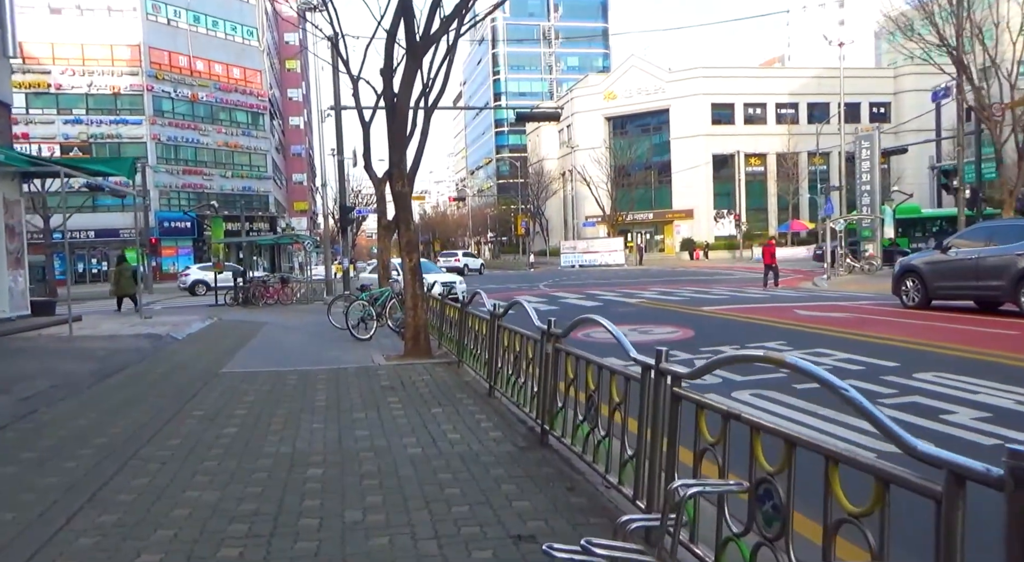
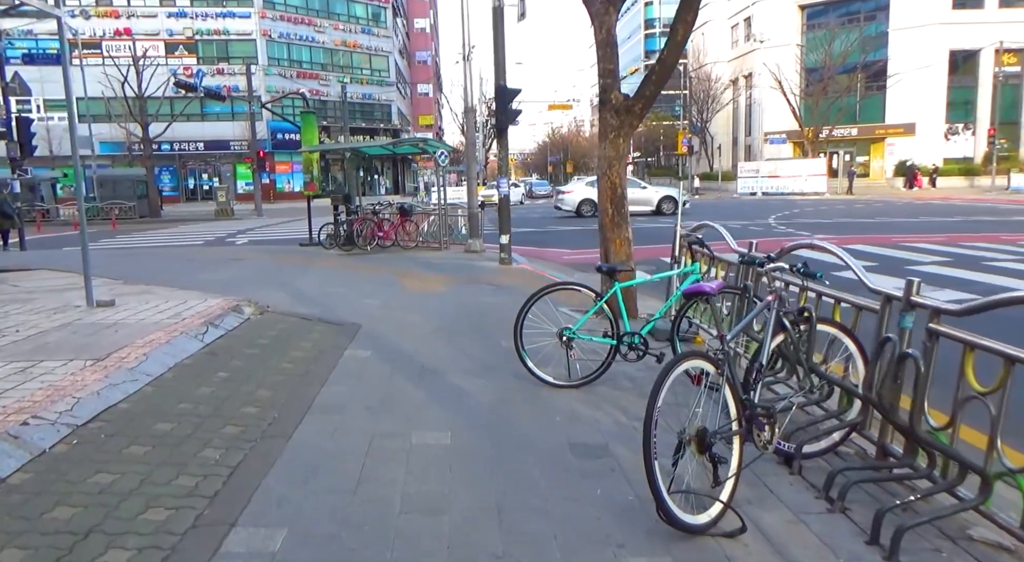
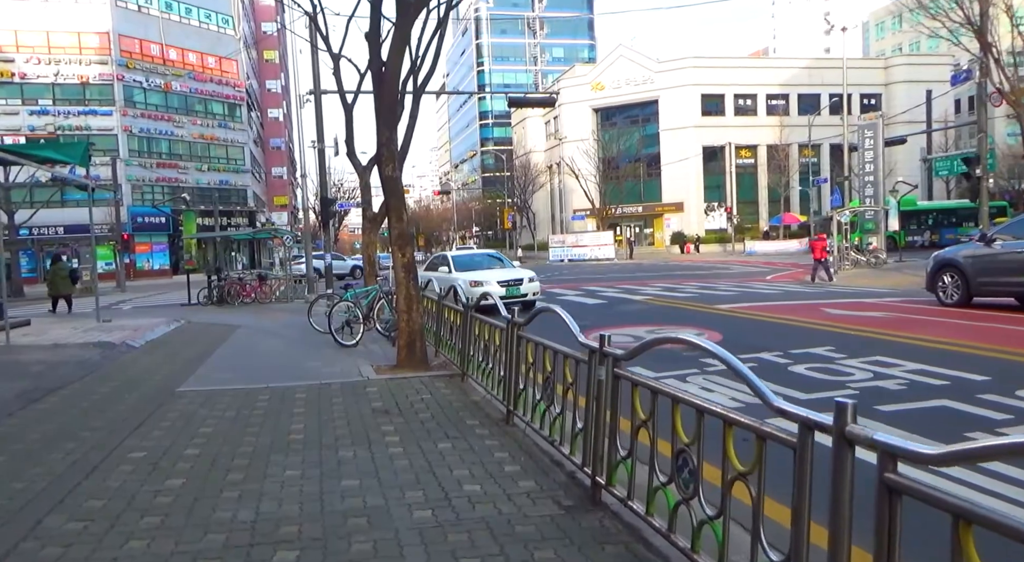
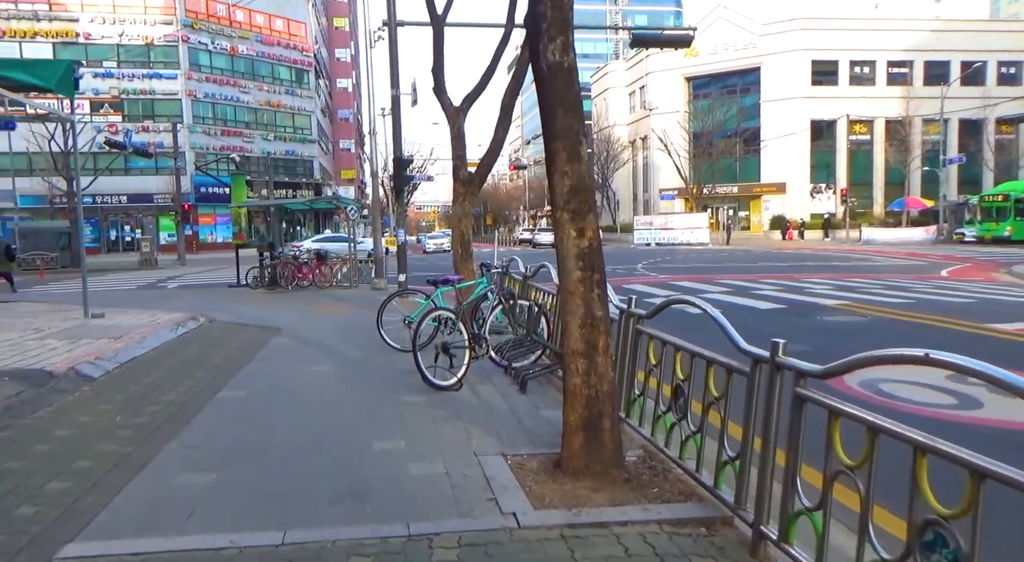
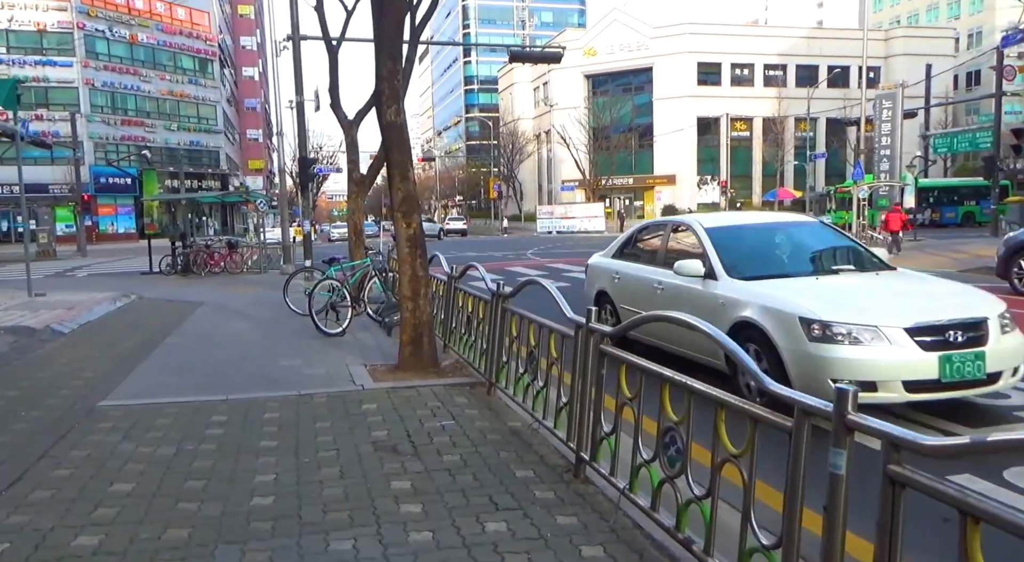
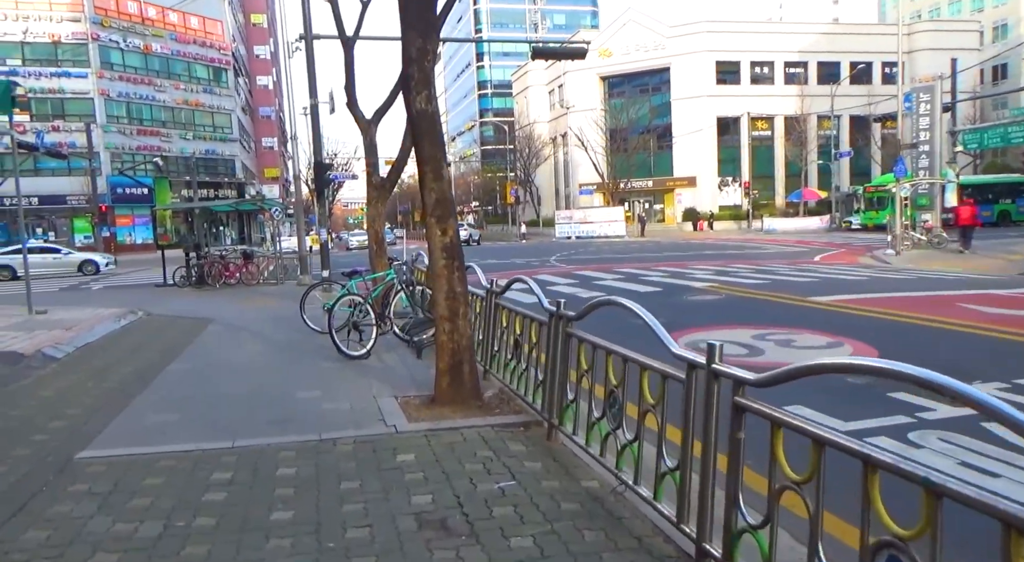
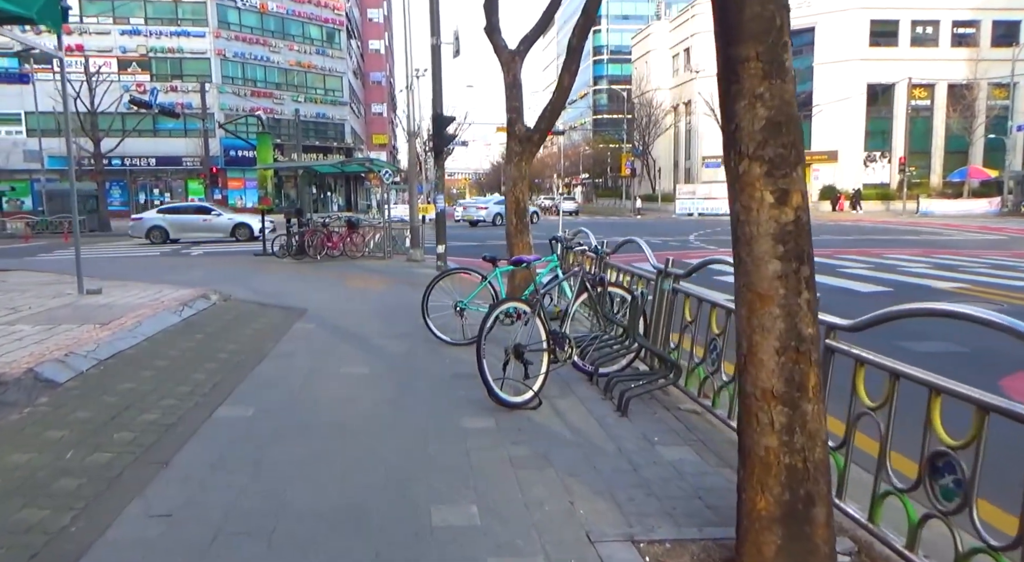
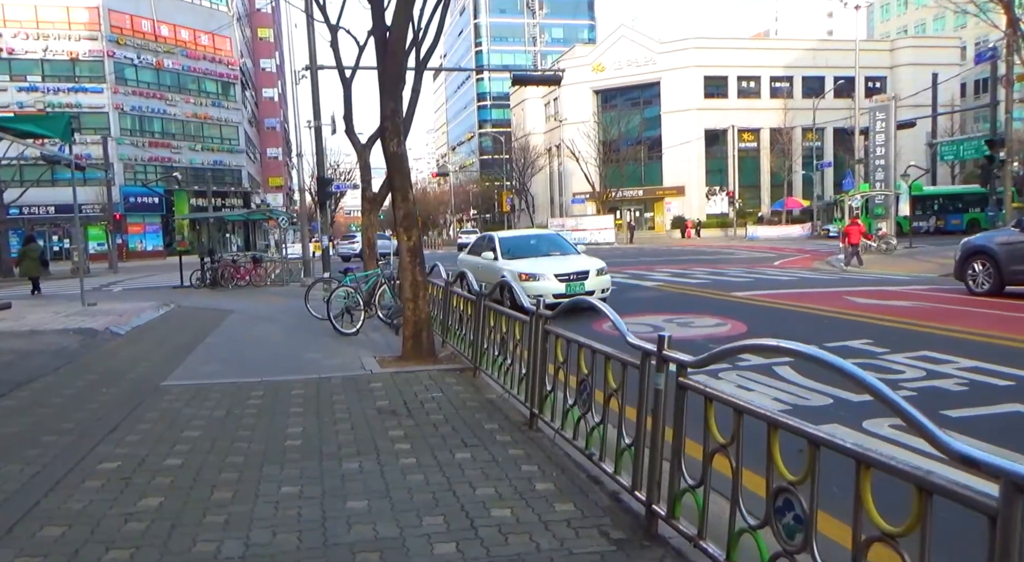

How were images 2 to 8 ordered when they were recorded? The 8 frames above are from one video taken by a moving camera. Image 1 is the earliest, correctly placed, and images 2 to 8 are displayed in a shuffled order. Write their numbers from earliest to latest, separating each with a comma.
3, 8, 5, 6, 4, 7, 2
